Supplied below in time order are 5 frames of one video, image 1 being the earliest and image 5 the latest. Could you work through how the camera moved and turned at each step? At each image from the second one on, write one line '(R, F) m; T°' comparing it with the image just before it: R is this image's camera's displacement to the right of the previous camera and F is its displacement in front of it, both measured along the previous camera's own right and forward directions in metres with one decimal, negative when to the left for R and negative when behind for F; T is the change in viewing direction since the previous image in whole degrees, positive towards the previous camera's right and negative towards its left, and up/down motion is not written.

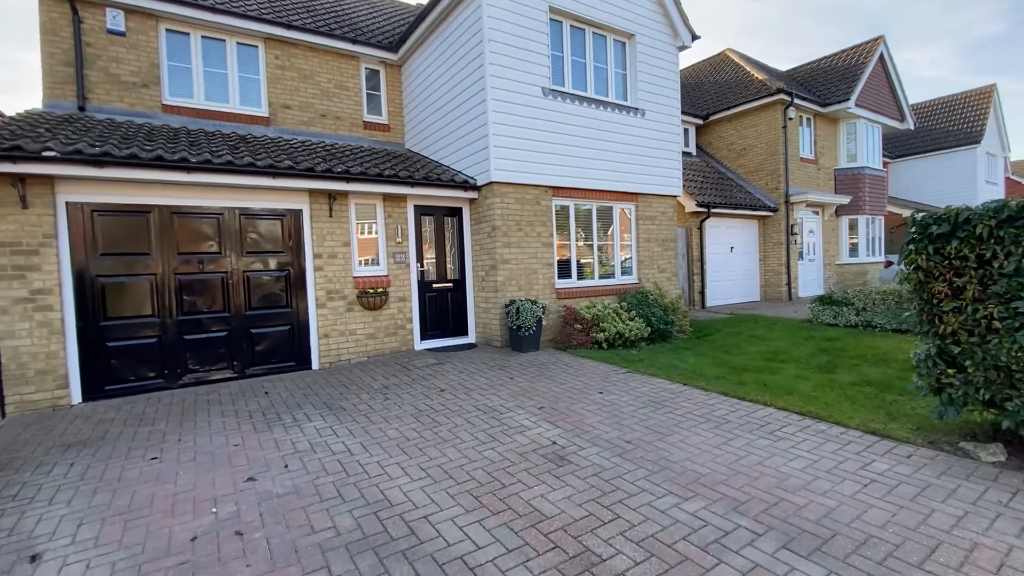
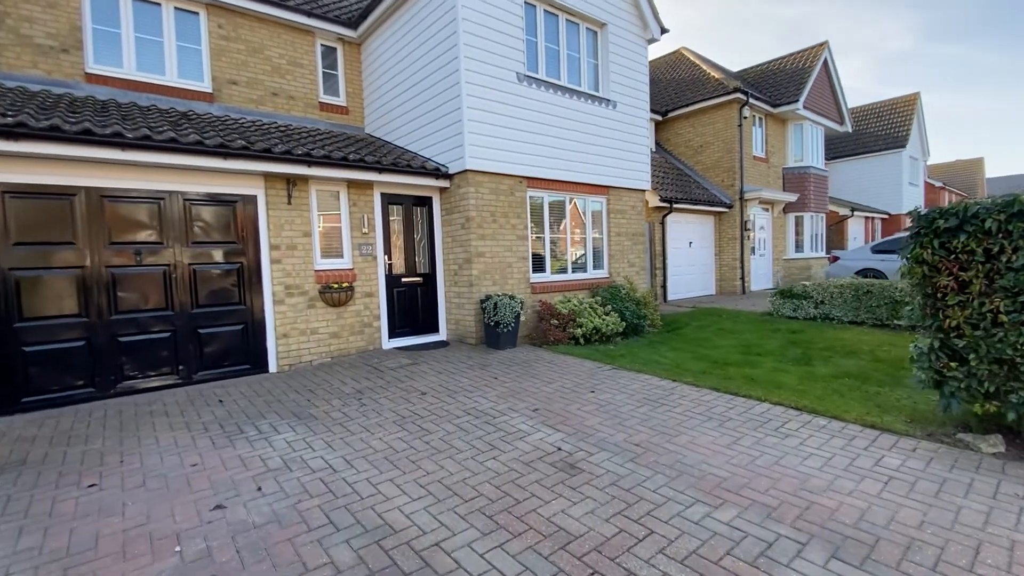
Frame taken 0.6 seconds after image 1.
(-0.4, +0.4) m; +6°
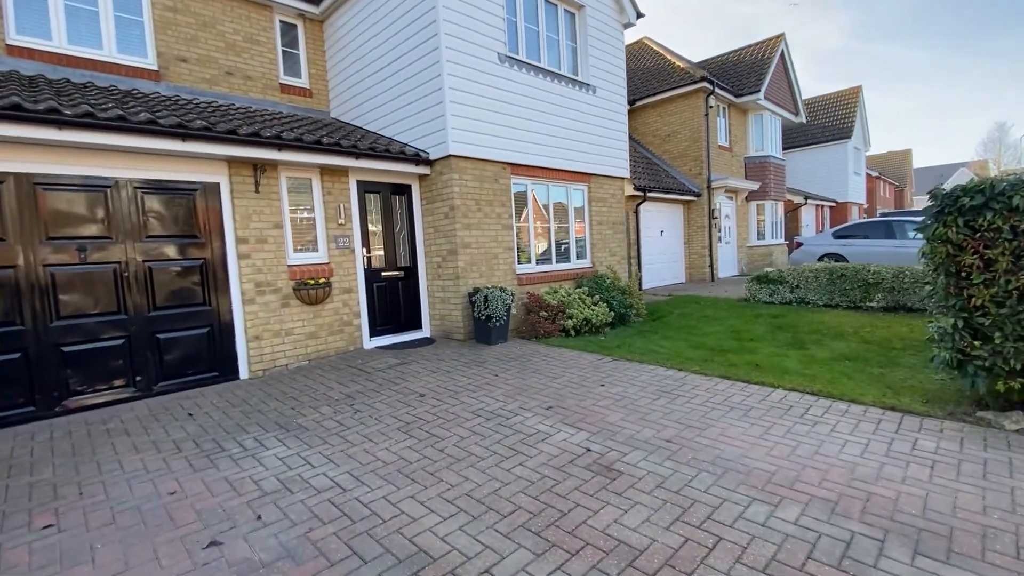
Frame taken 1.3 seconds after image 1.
(-0.5, +0.4) m; +5°
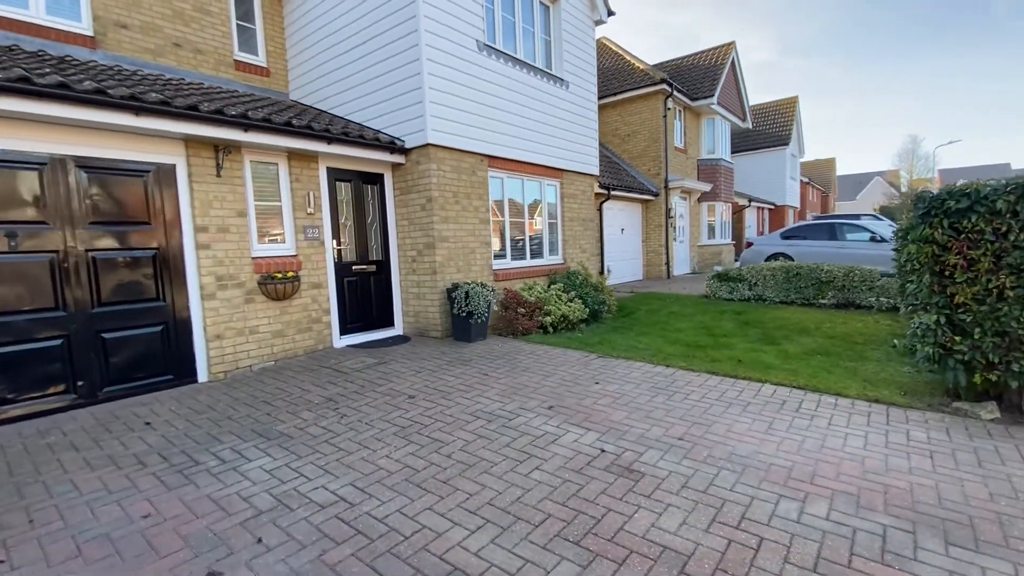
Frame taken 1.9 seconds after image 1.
(-0.5, +0.2) m; +6°
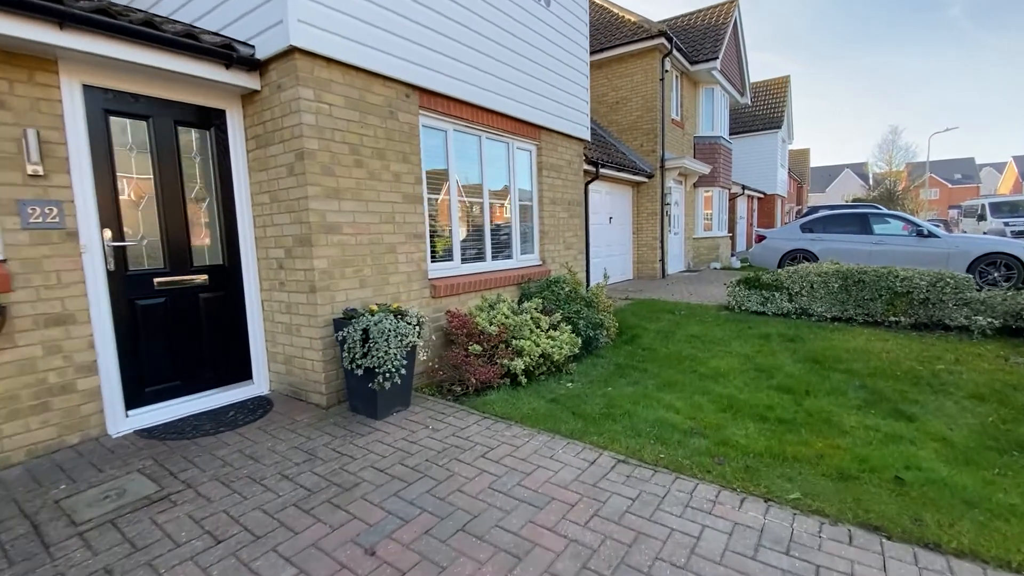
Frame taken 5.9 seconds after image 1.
(+0.2, +2.8) m; +4°
